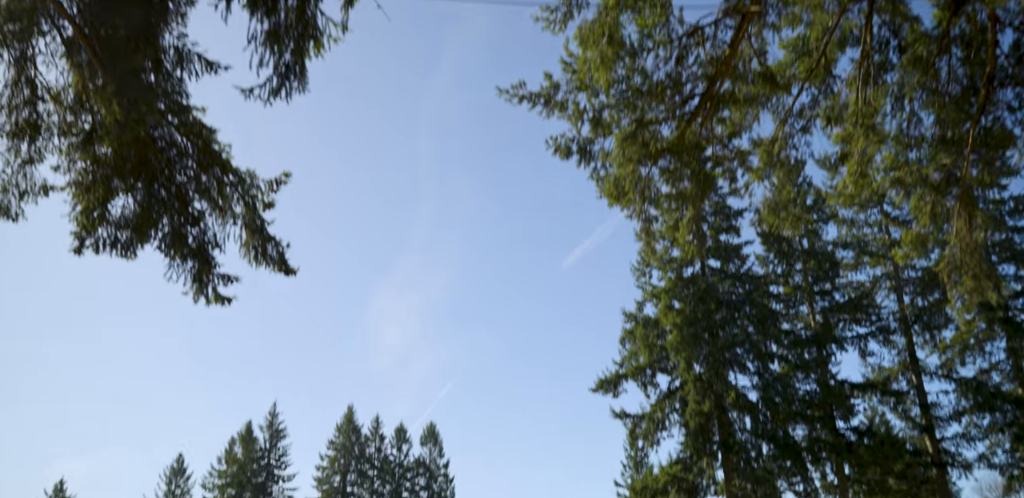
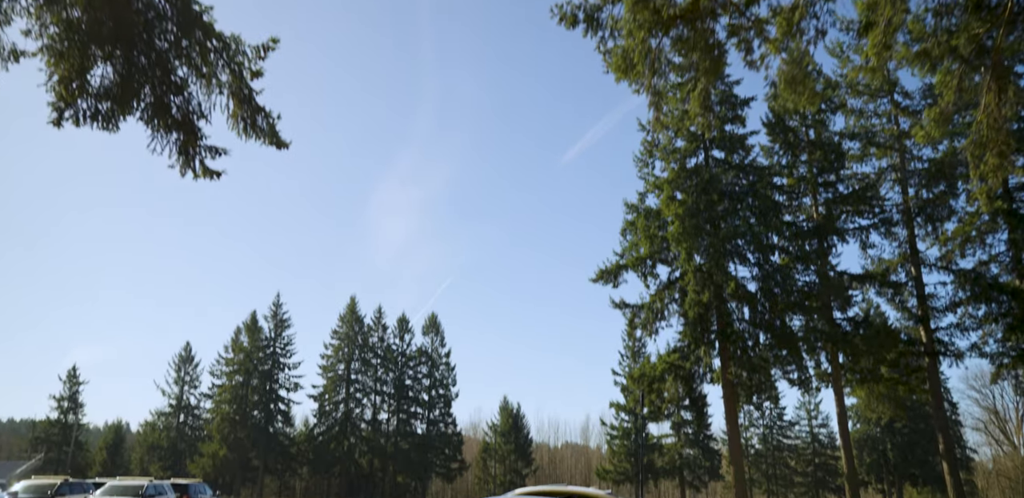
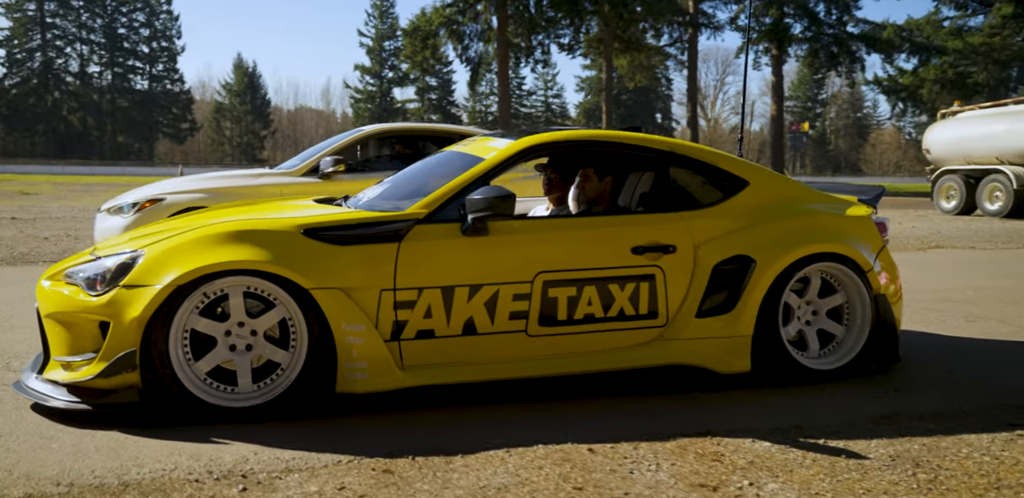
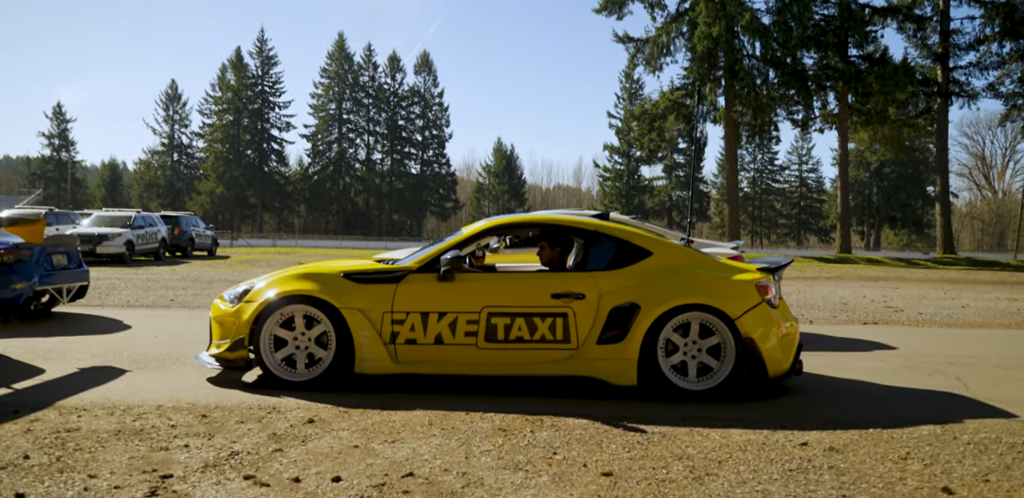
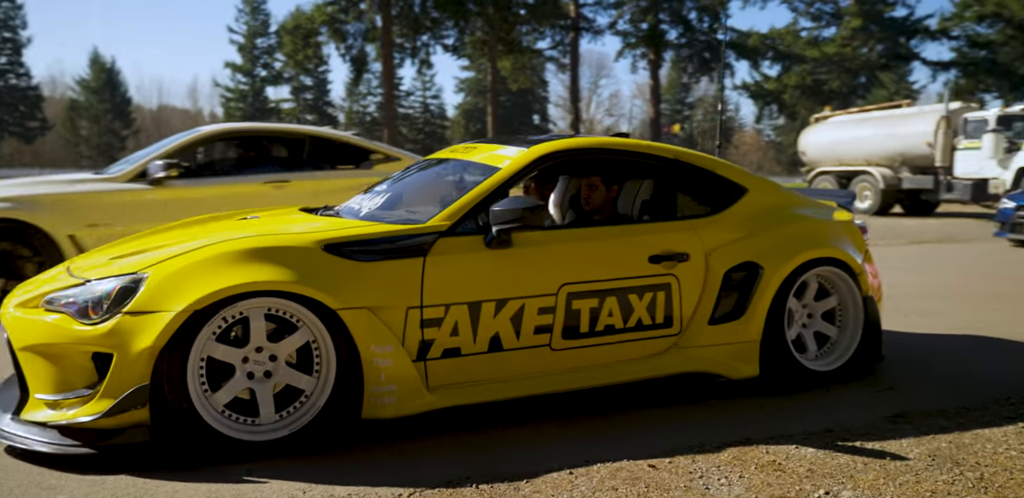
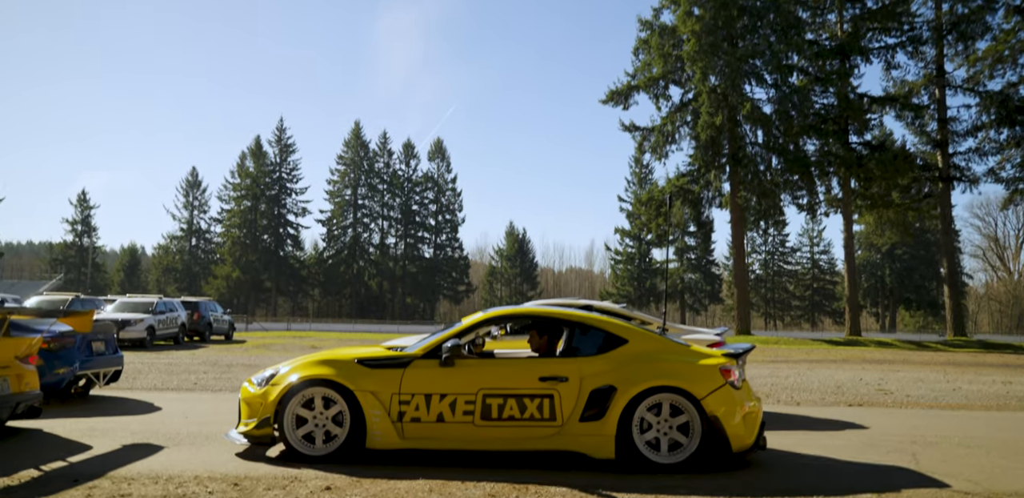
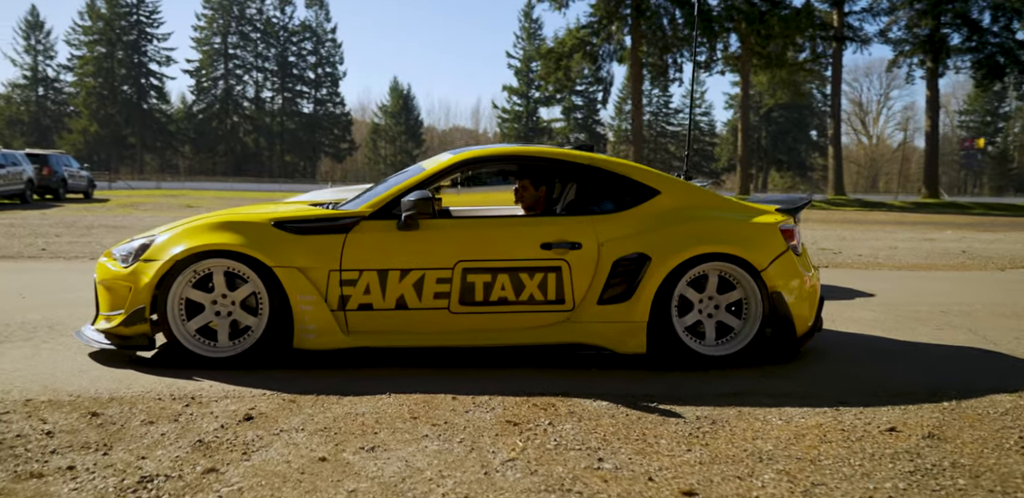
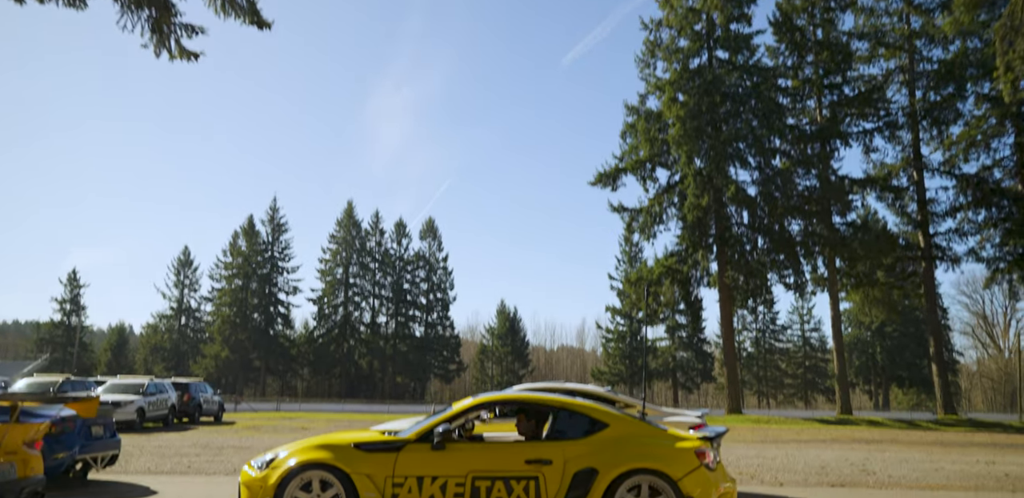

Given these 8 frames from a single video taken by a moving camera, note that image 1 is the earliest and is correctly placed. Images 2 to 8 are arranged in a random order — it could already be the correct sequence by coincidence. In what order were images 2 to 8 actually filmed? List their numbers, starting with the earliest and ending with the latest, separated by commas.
2, 8, 6, 4, 7, 3, 5
